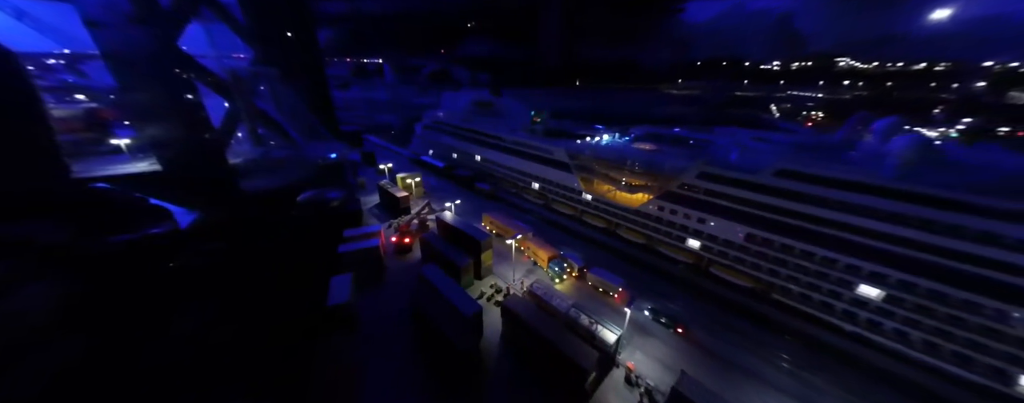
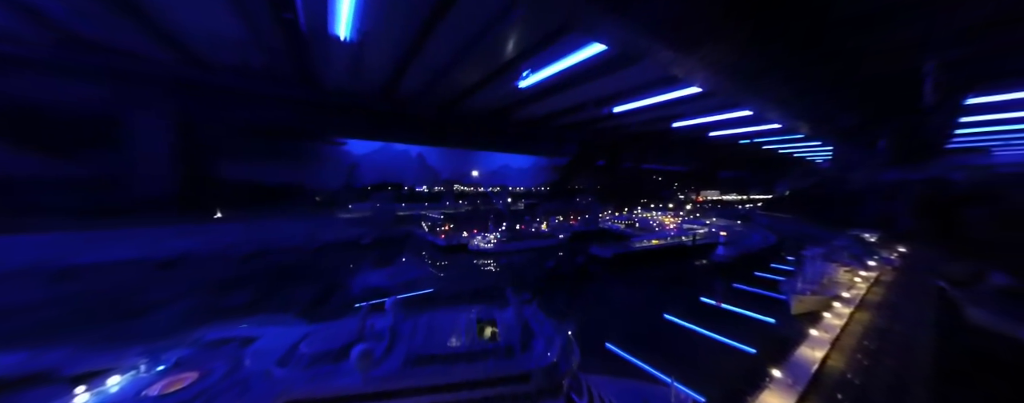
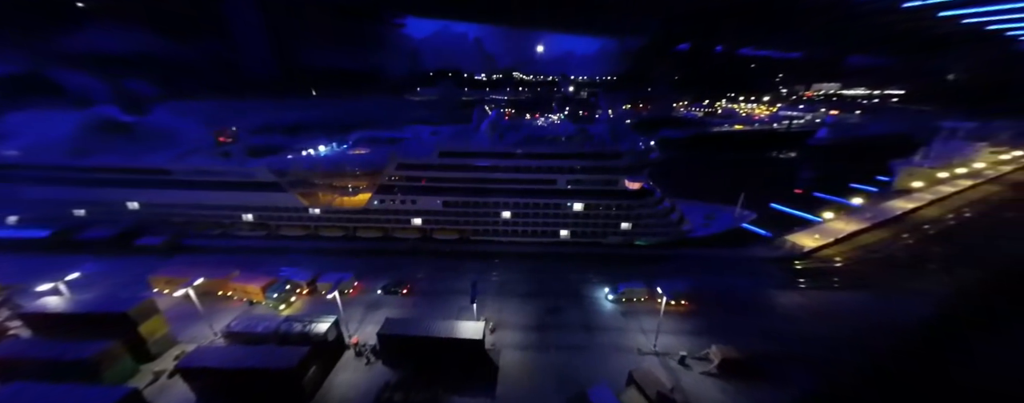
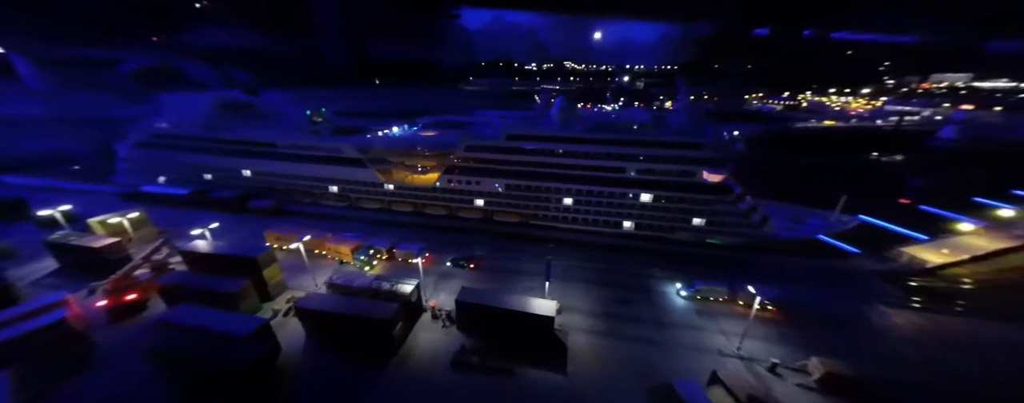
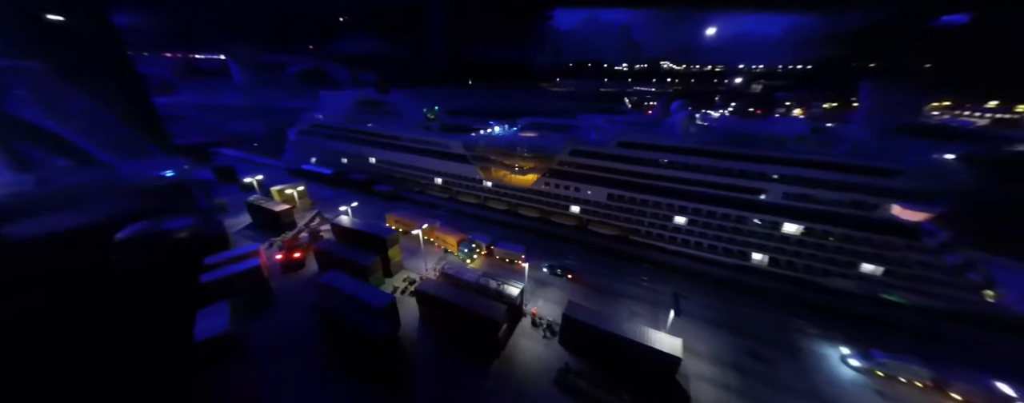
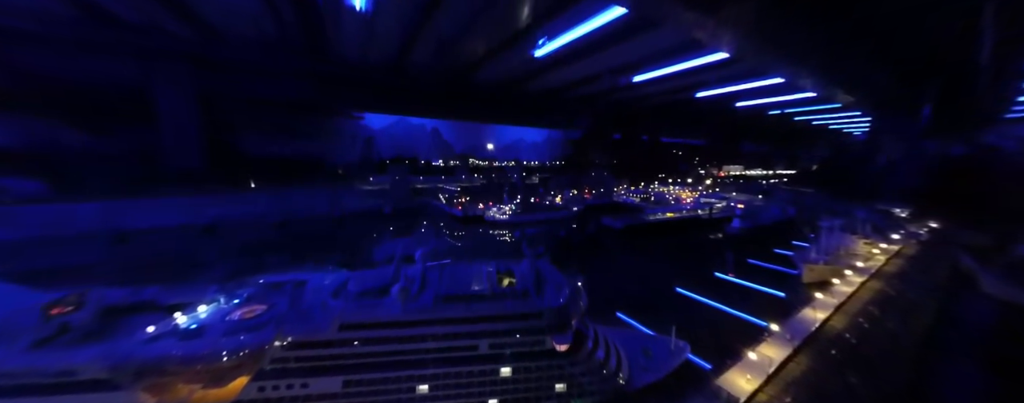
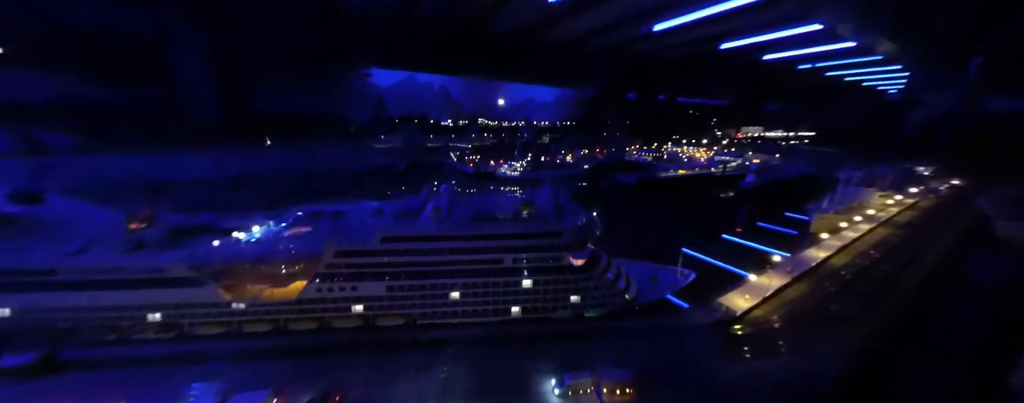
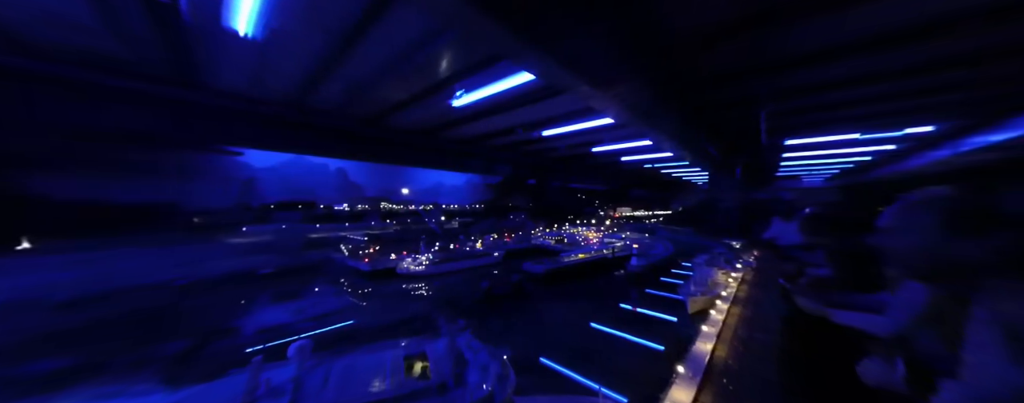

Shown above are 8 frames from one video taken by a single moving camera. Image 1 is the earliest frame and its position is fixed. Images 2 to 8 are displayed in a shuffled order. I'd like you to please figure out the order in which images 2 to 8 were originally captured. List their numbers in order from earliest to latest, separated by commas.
5, 4, 3, 7, 6, 2, 8
